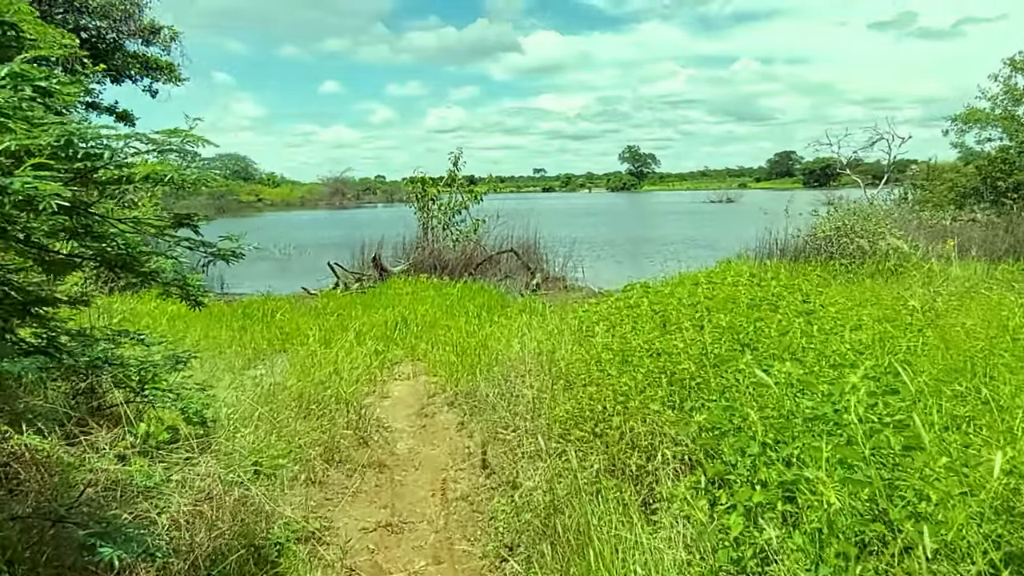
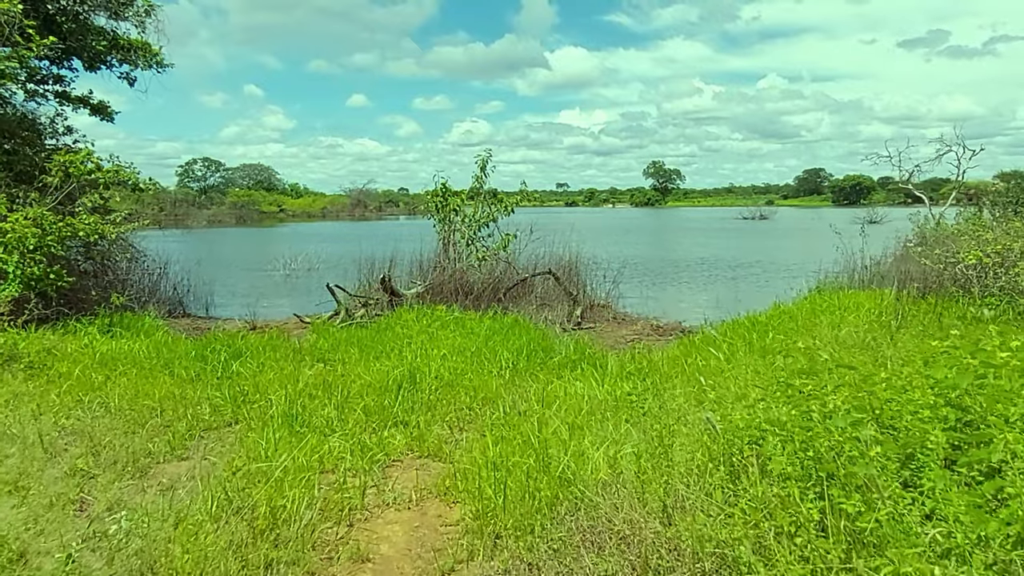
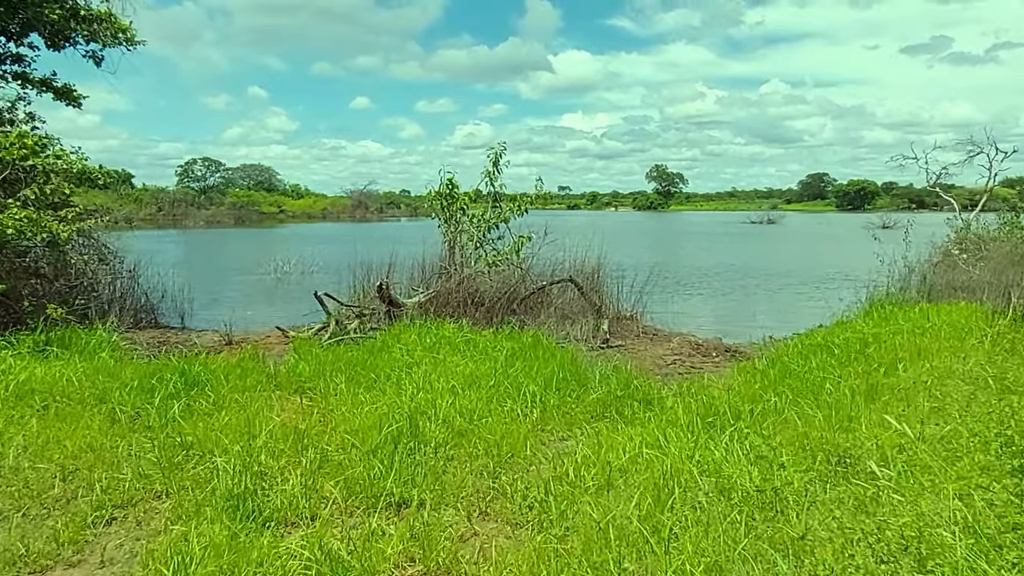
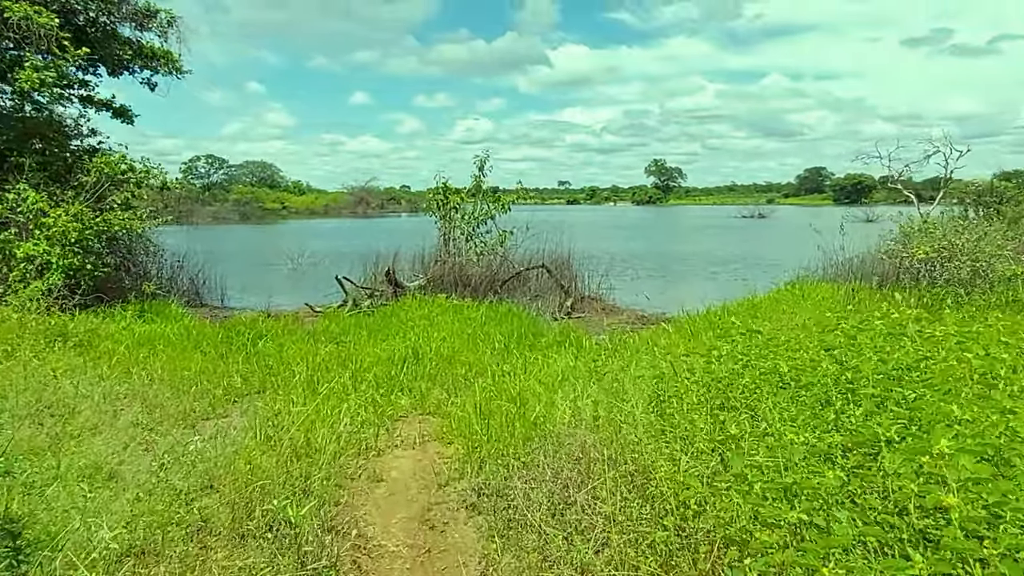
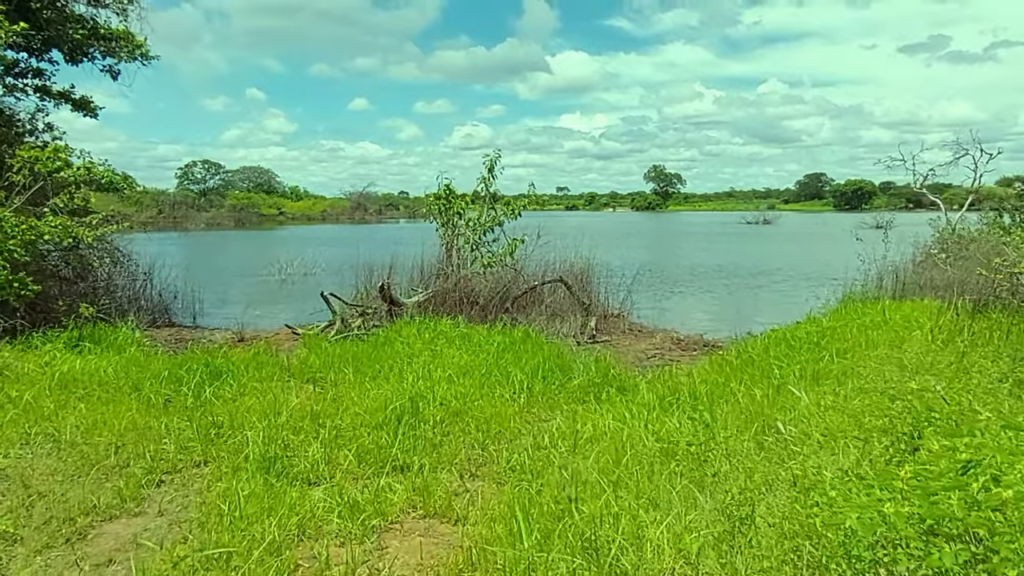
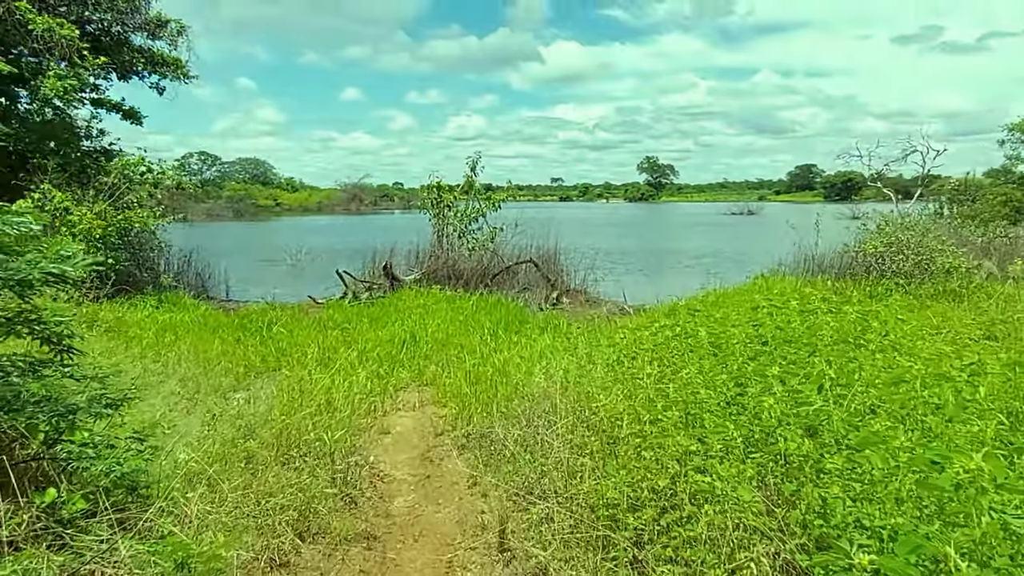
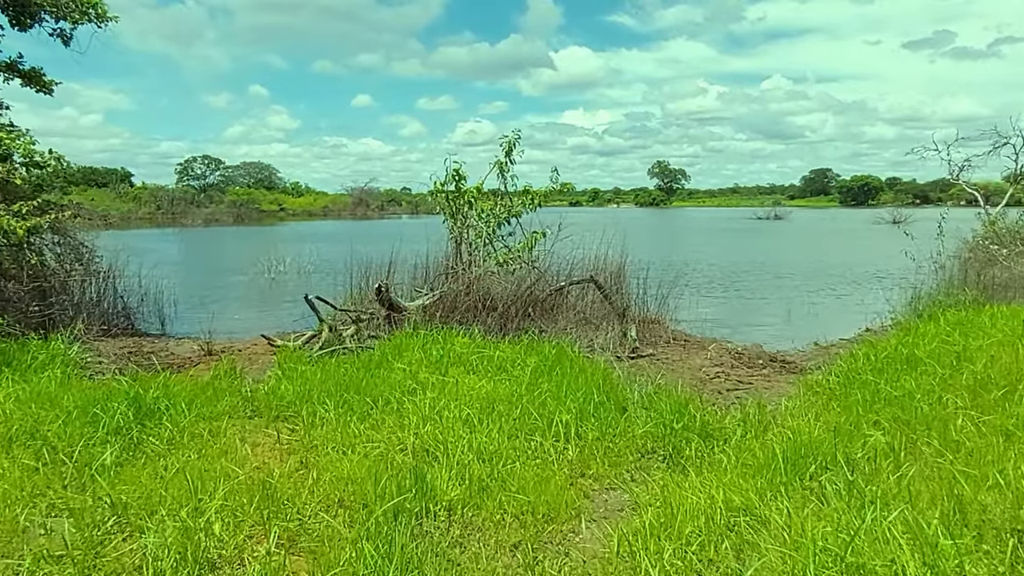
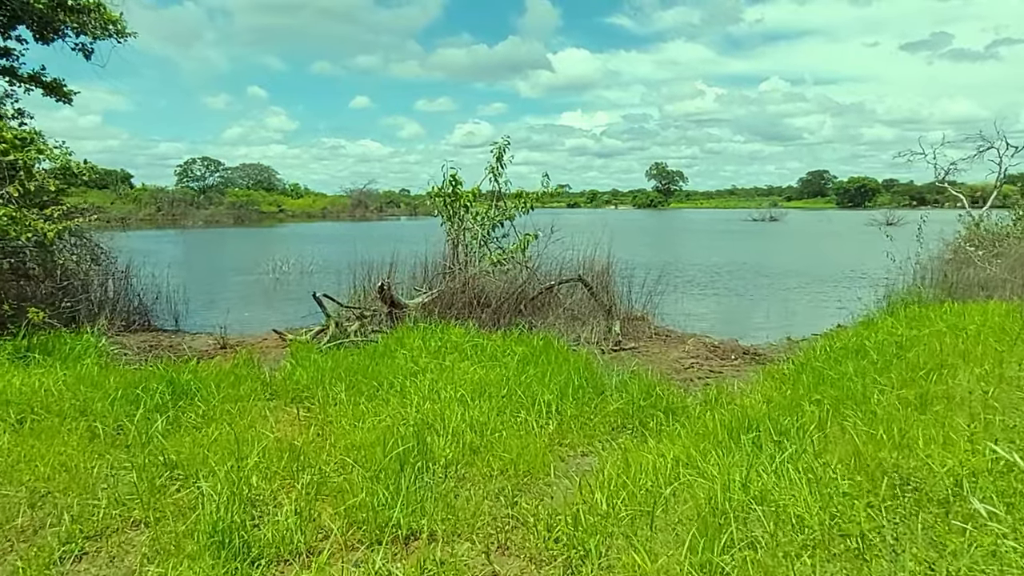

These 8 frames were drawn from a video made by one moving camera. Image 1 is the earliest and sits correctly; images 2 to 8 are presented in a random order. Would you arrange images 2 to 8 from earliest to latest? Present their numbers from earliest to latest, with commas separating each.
6, 4, 2, 5, 3, 8, 7
